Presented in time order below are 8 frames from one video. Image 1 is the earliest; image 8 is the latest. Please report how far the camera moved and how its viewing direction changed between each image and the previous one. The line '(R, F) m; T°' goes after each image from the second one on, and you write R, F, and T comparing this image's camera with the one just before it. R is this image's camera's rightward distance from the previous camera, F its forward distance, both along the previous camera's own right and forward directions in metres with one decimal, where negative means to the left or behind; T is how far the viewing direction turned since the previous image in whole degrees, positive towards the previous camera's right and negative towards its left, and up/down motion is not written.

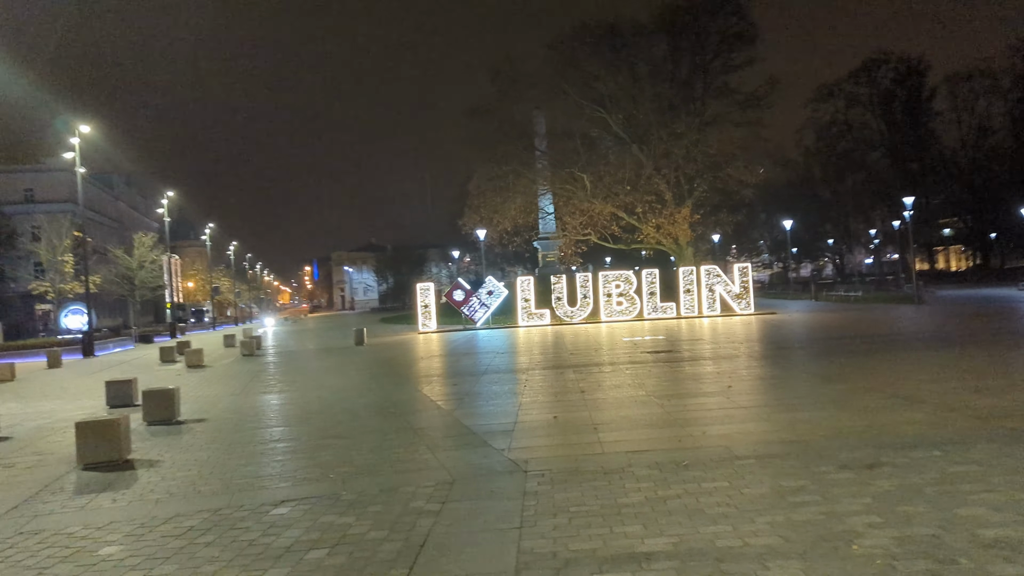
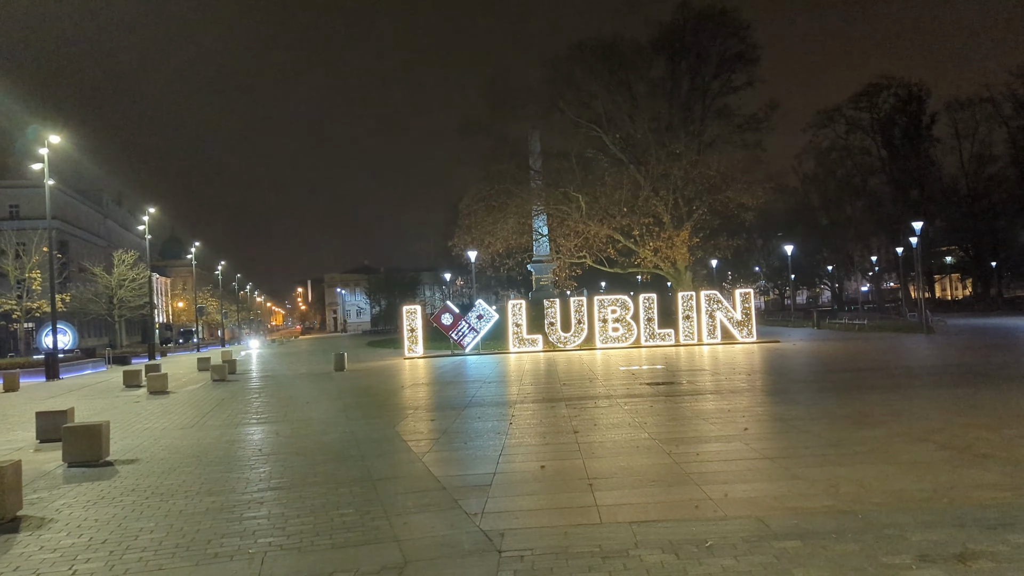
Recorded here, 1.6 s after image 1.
(+0.1, +1.5) m; 0°
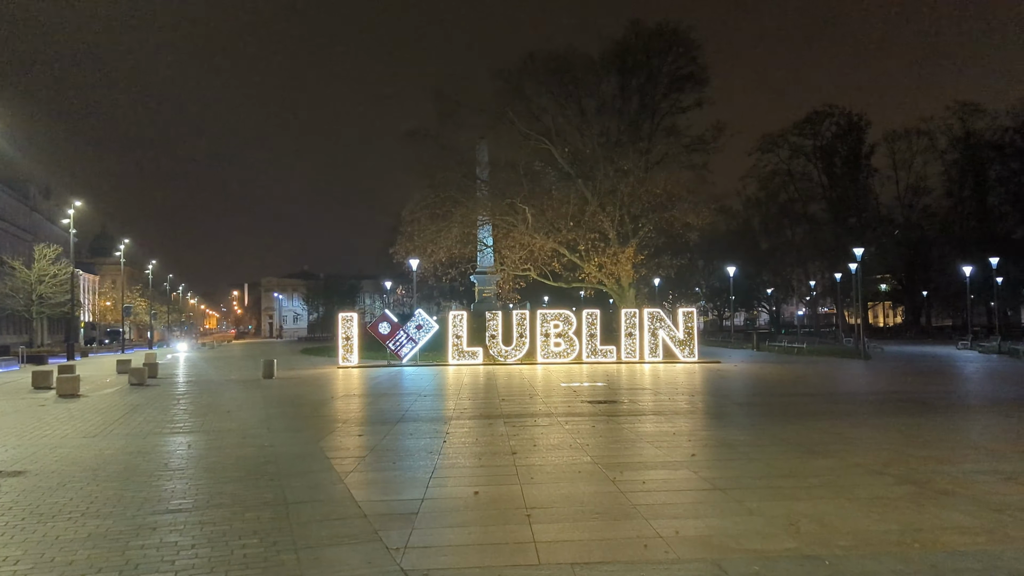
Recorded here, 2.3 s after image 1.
(0.0, +0.7) m; +4°
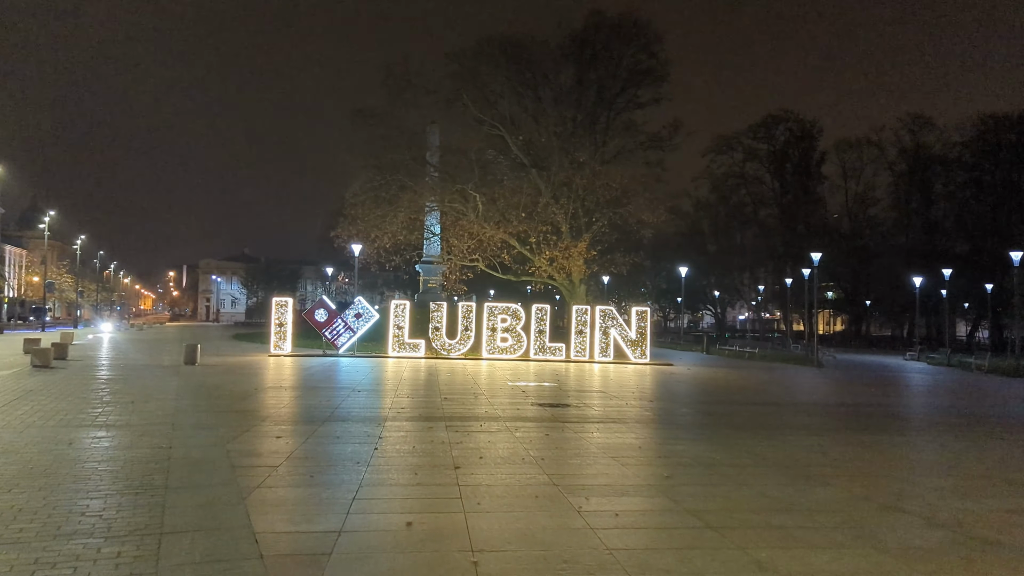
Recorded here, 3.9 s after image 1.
(0.0, +1.5) m; +4°
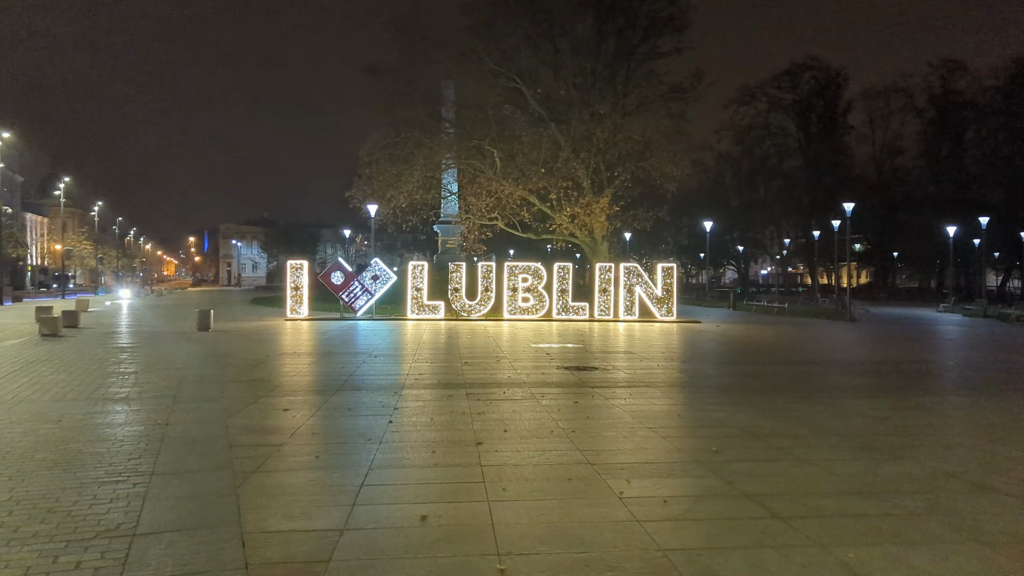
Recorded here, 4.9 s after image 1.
(0.0, +0.9) m; -1°
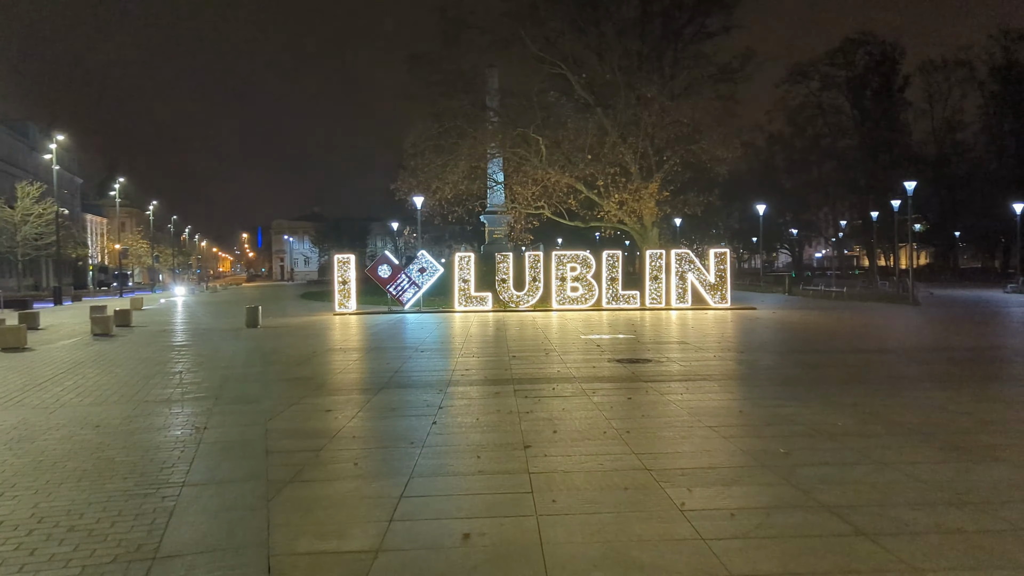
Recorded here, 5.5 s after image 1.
(0.0, +0.5) m; -3°
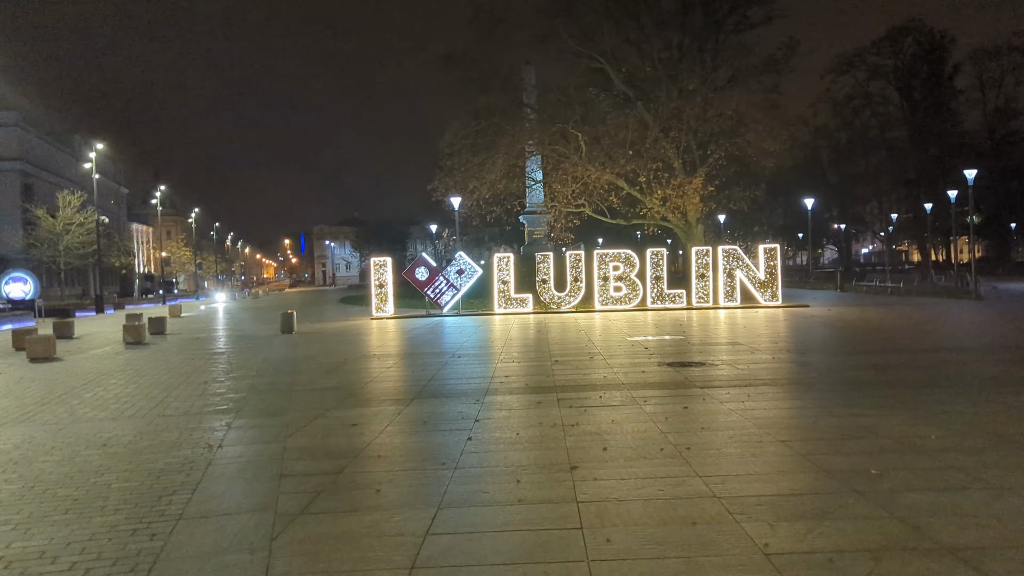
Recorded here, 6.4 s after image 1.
(0.0, +0.8) m; -3°
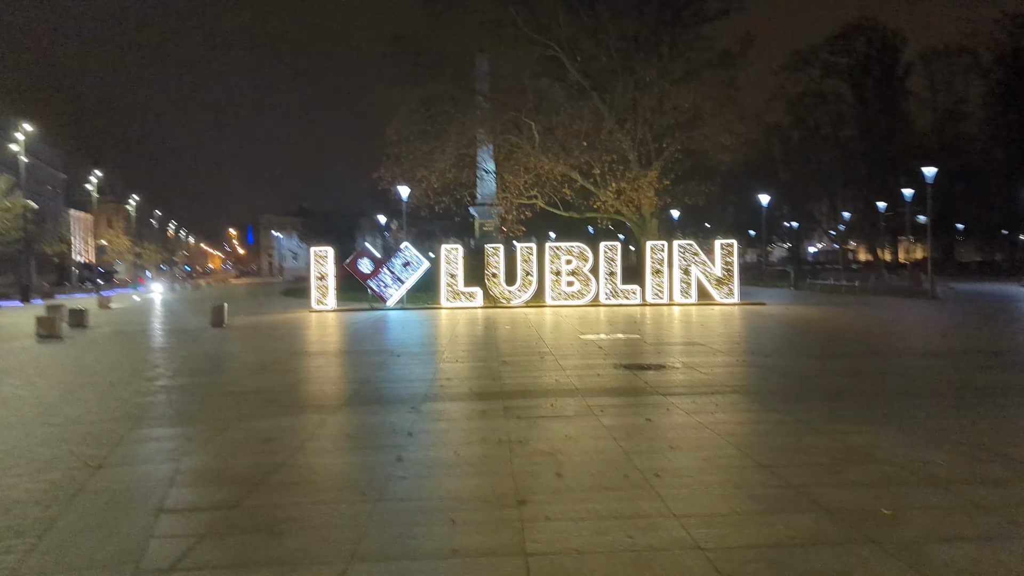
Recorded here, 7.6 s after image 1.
(+0.1, +1.1) m; +3°
